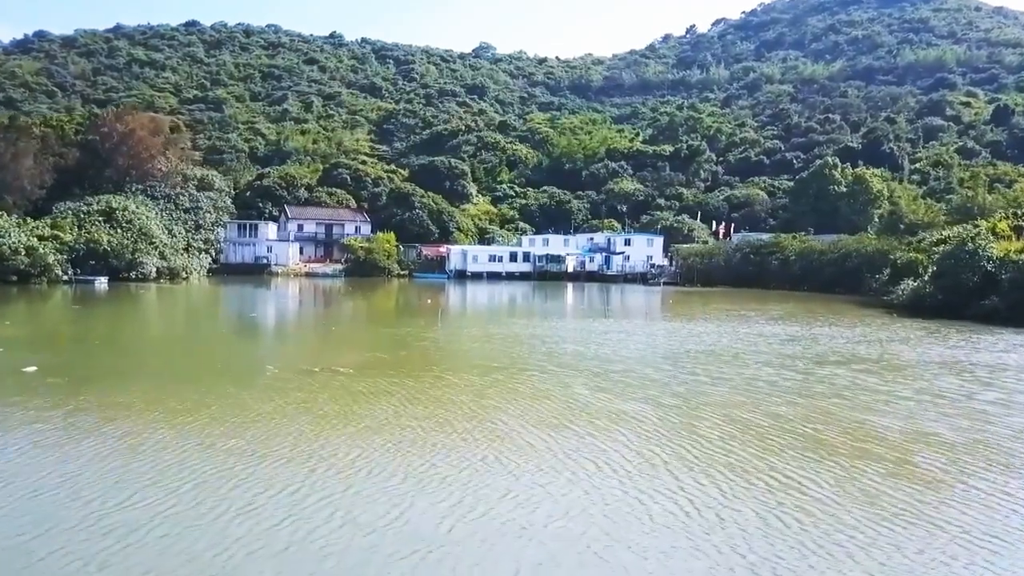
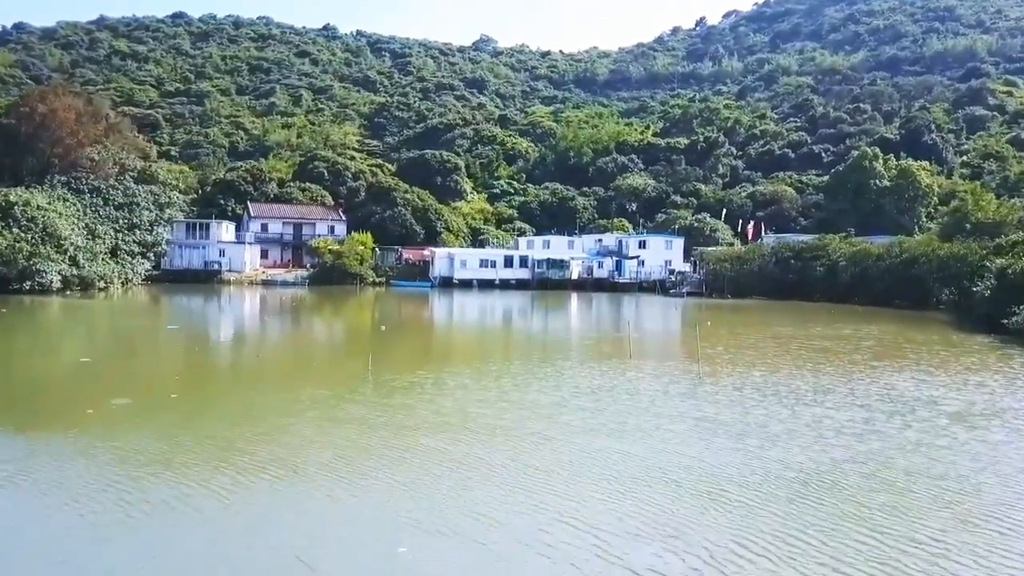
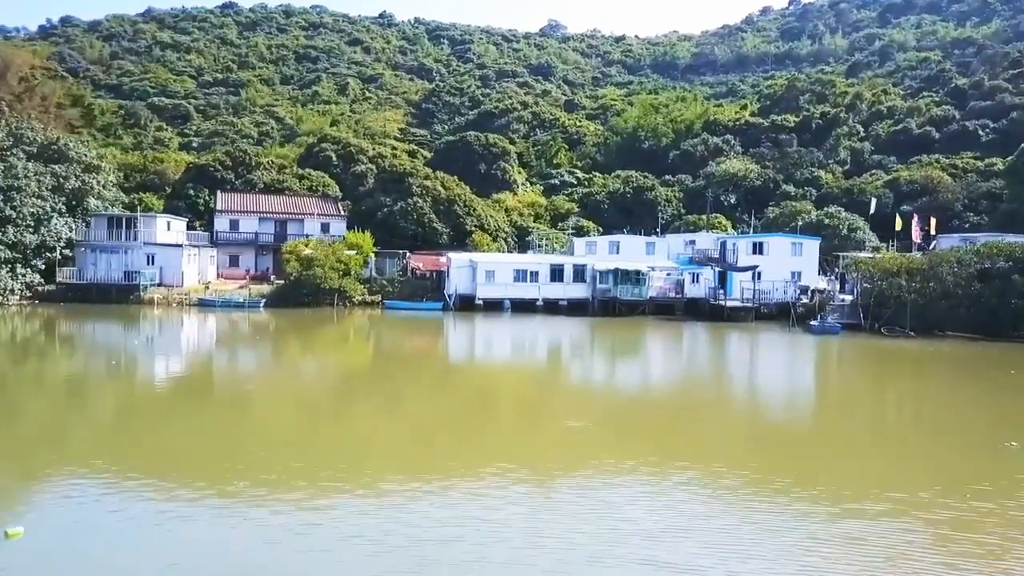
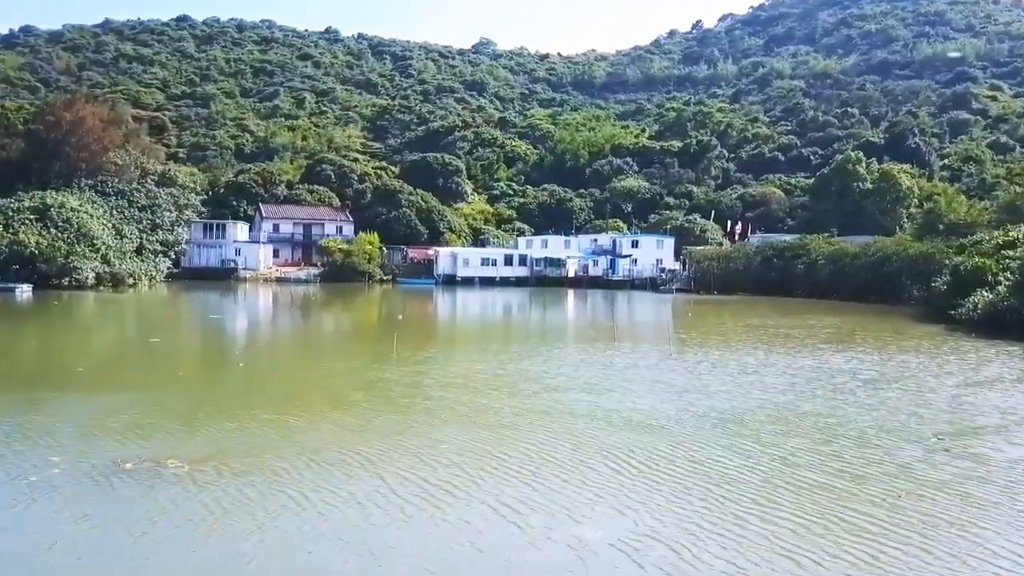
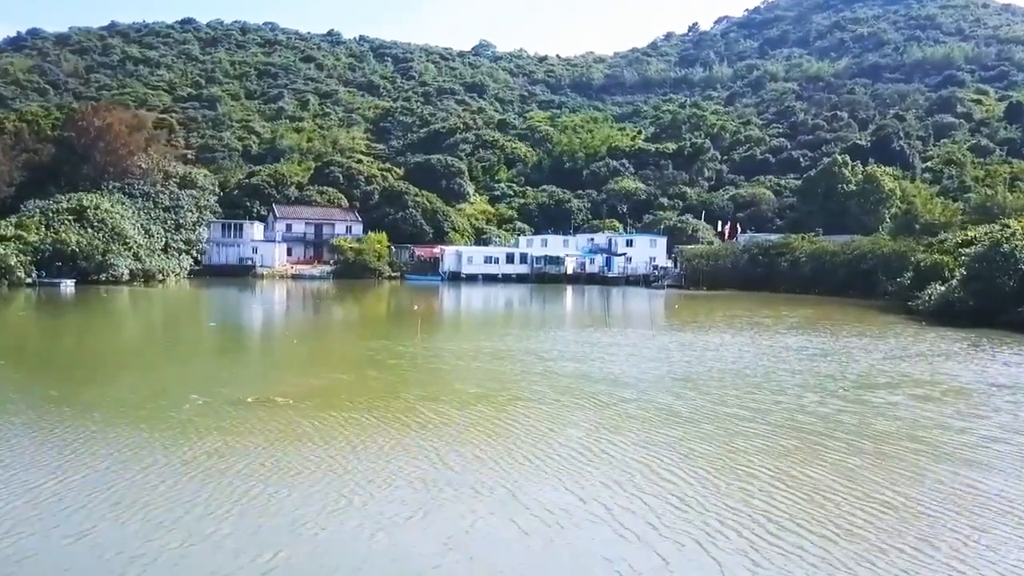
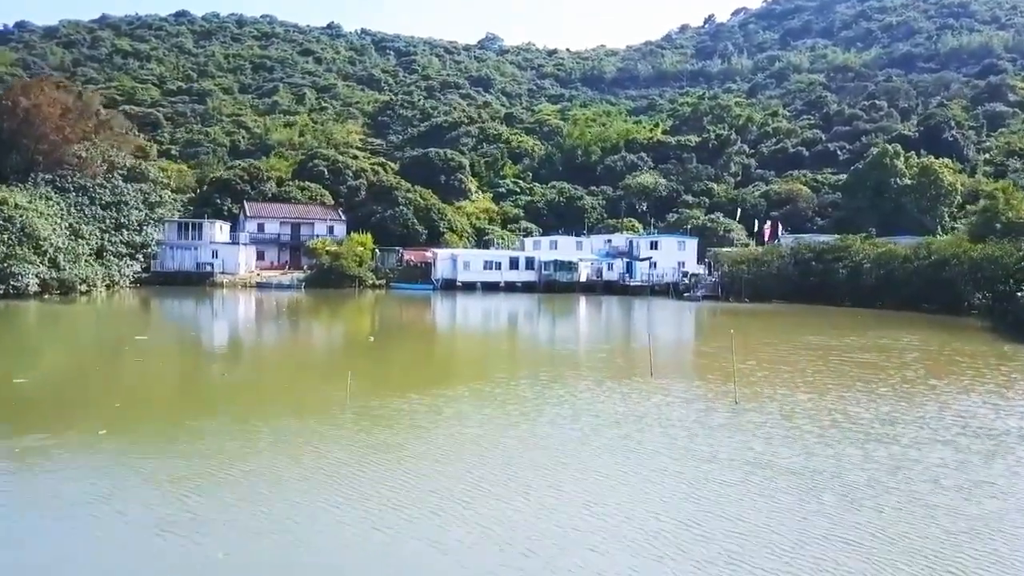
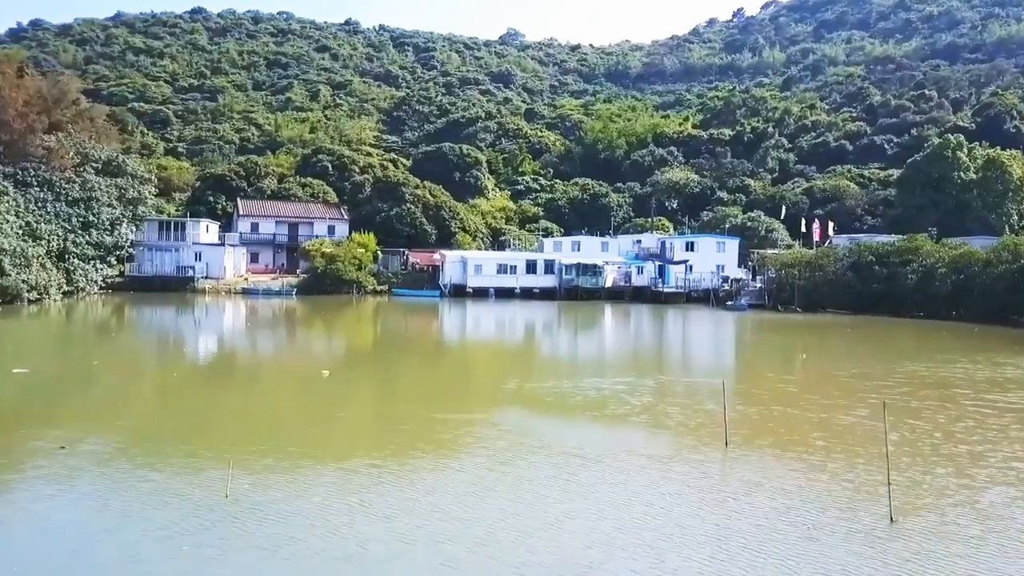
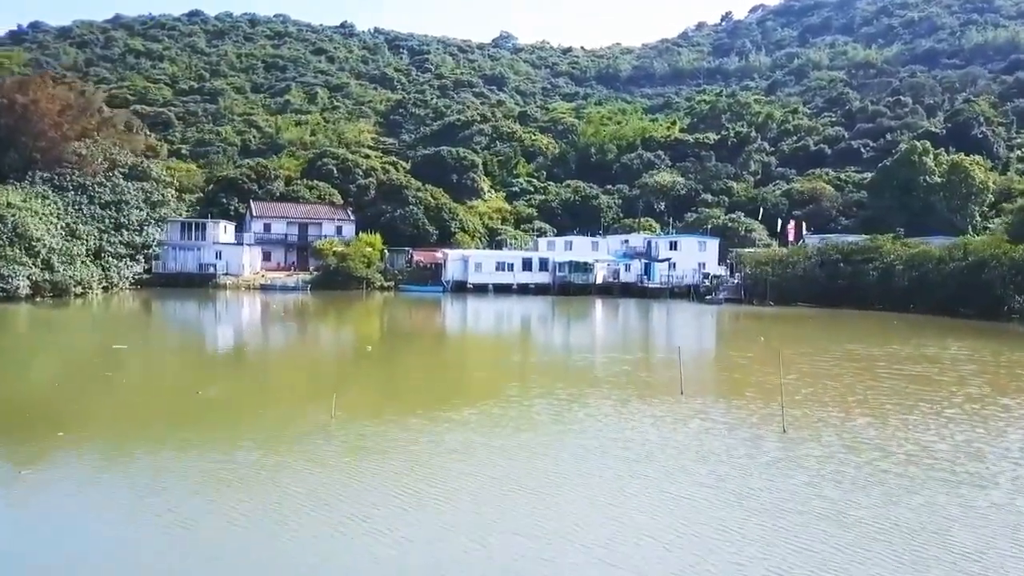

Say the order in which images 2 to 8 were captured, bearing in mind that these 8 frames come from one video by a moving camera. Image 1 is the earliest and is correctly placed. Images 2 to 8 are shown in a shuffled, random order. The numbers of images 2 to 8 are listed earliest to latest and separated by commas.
5, 4, 2, 6, 8, 7, 3
